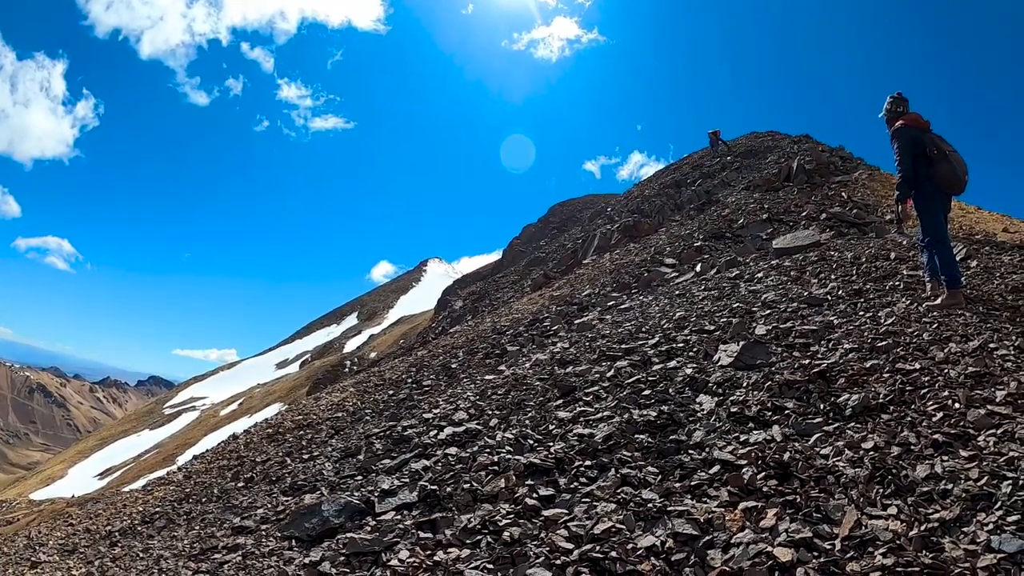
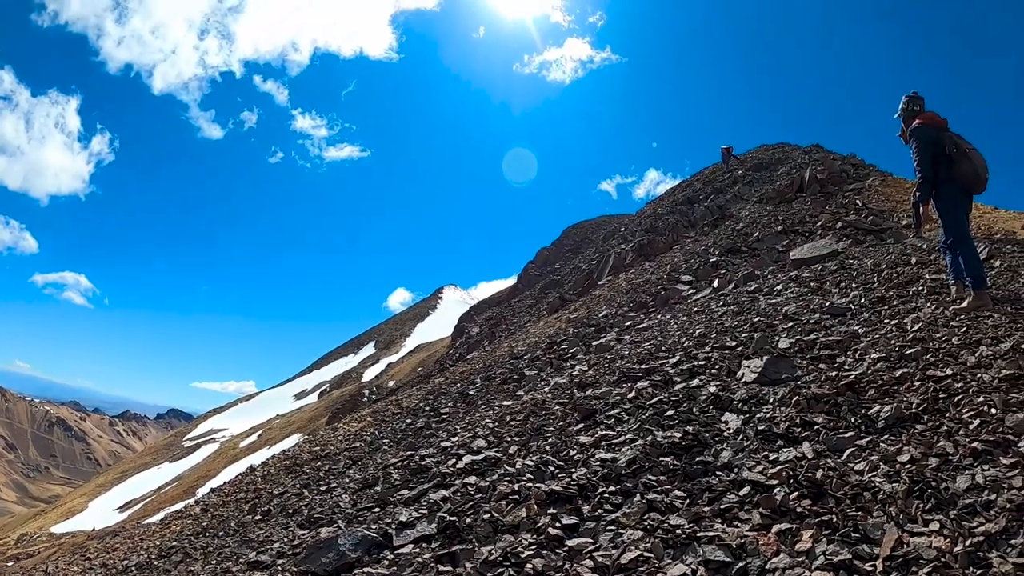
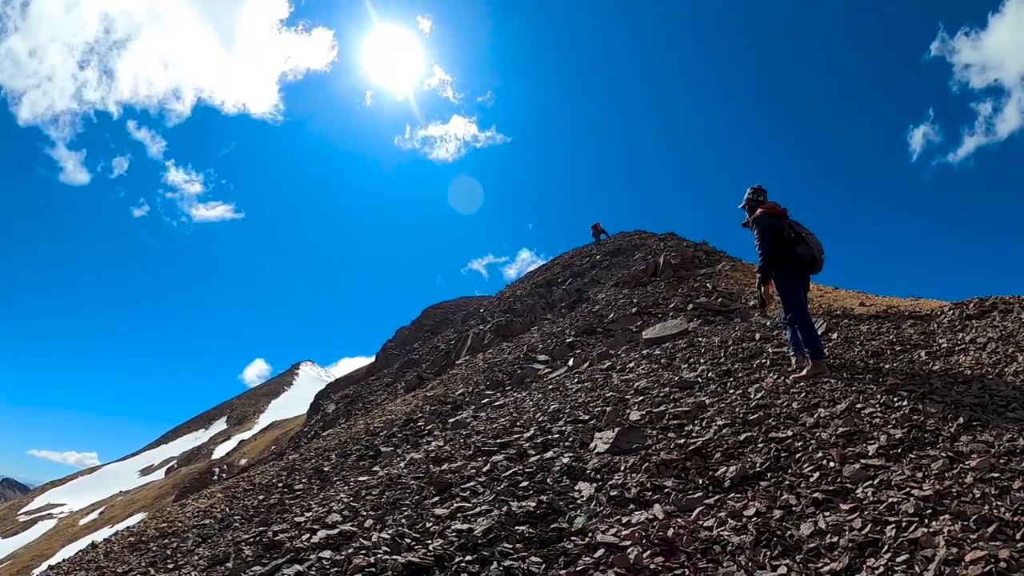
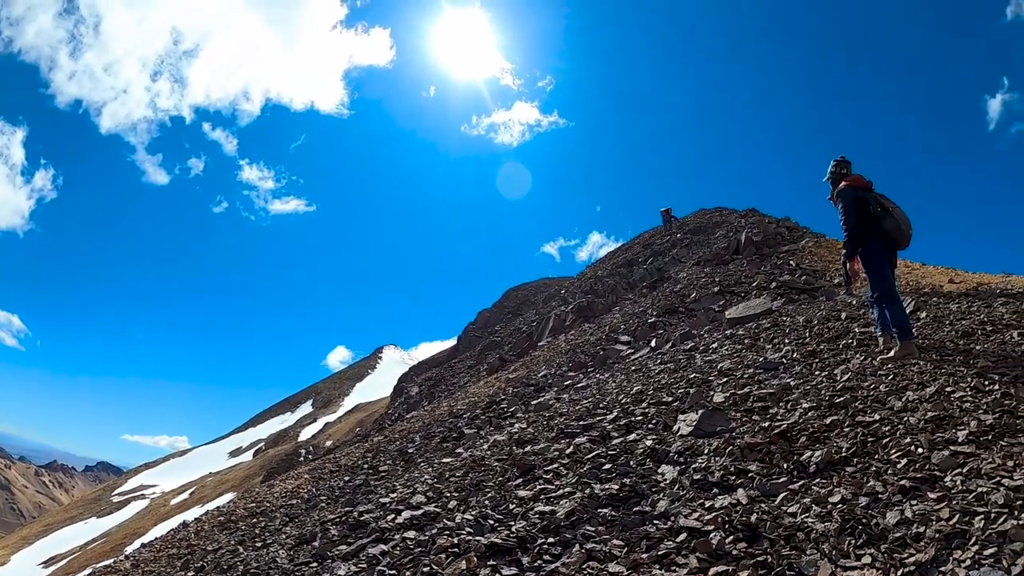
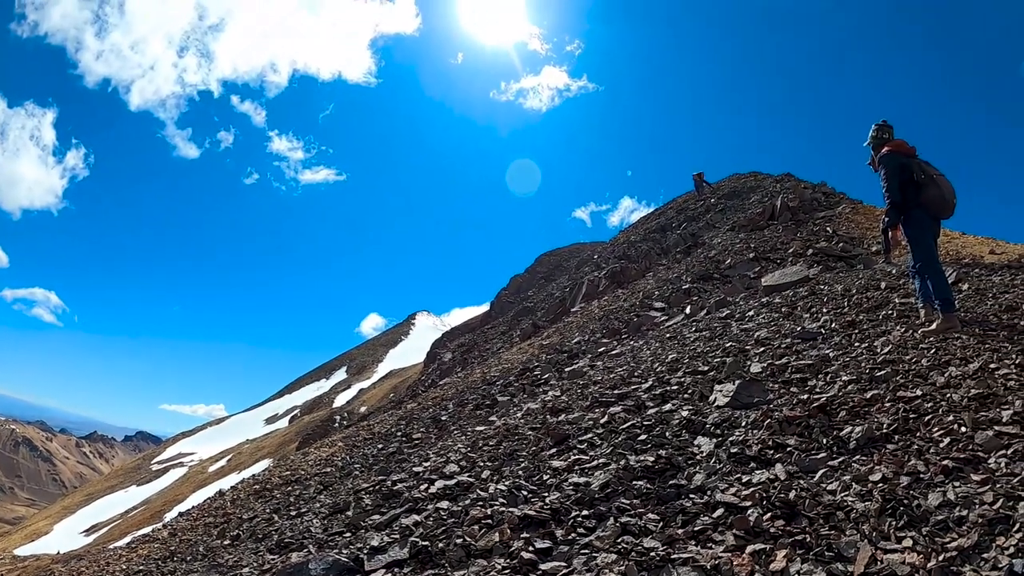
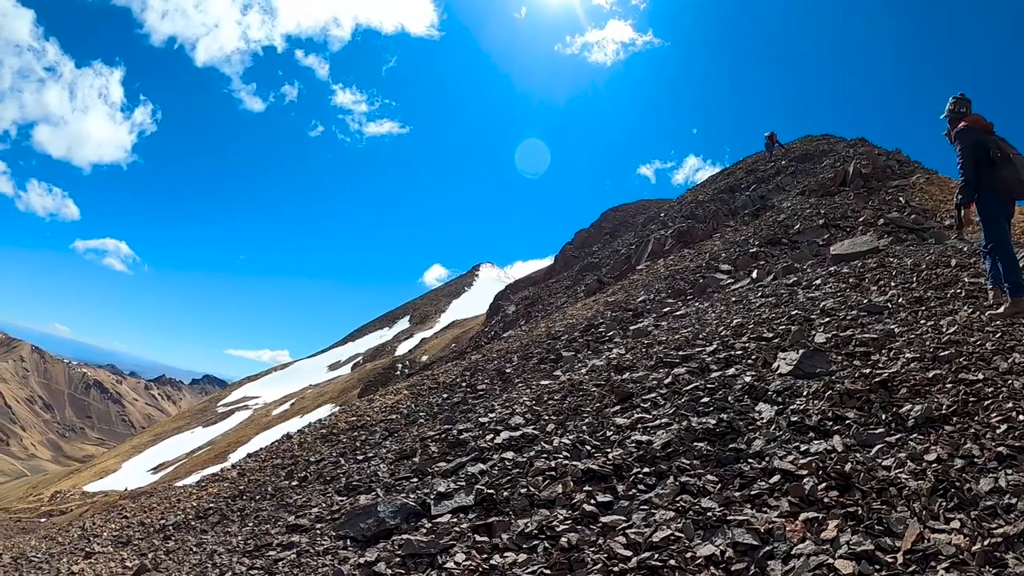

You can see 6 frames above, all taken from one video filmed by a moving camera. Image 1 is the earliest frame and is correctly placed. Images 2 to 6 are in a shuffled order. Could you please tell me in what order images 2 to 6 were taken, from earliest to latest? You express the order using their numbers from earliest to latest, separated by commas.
6, 2, 5, 4, 3
